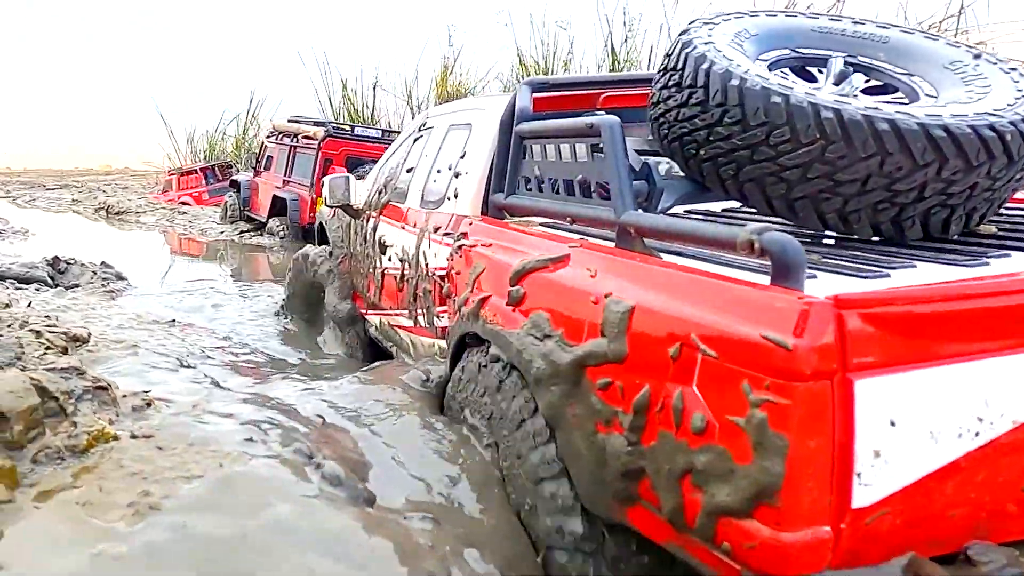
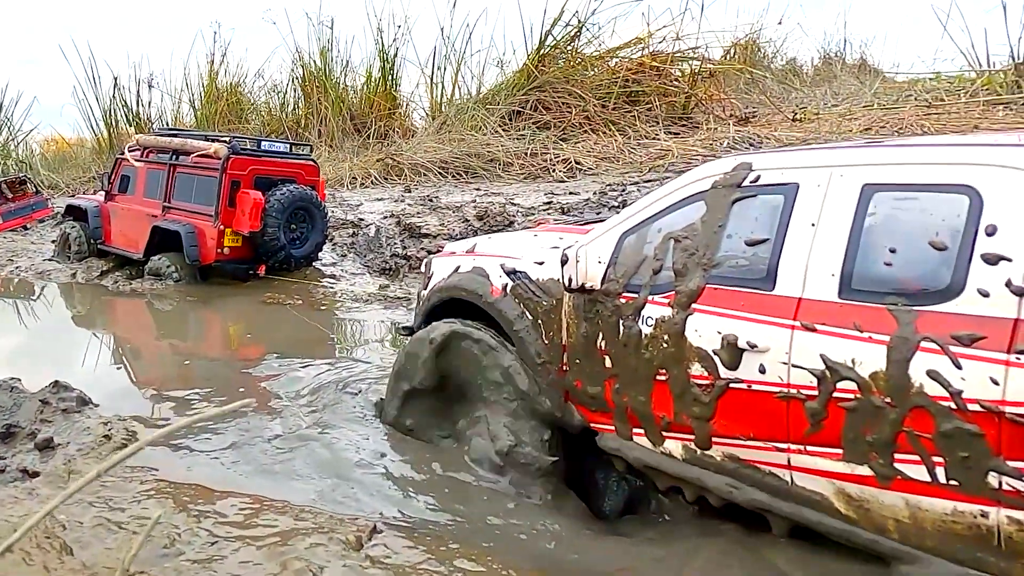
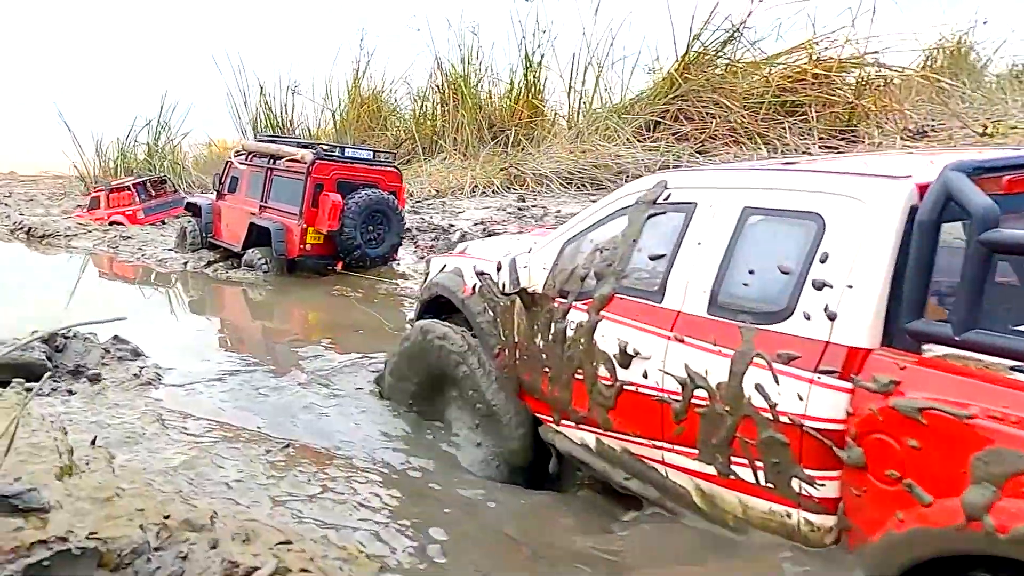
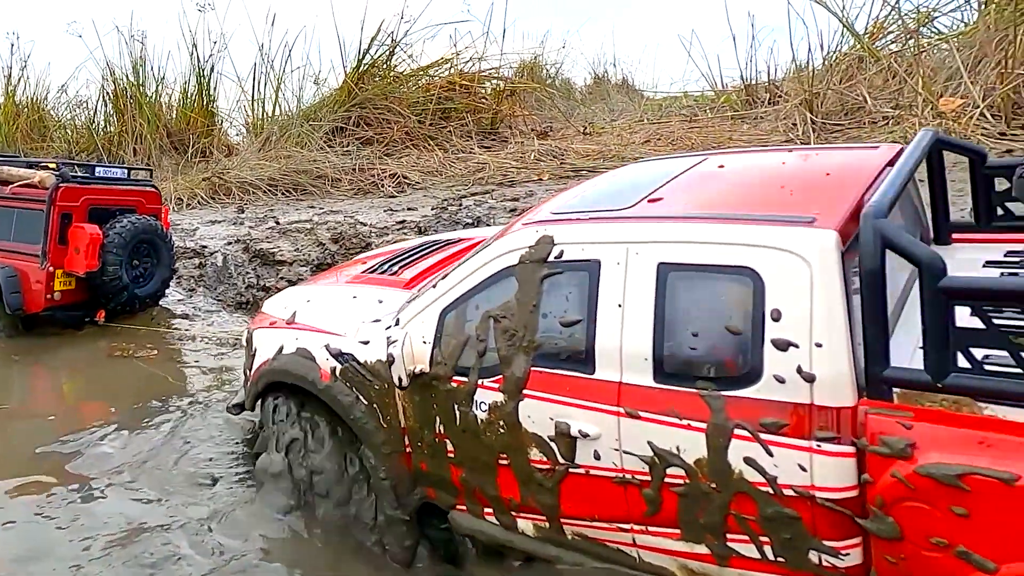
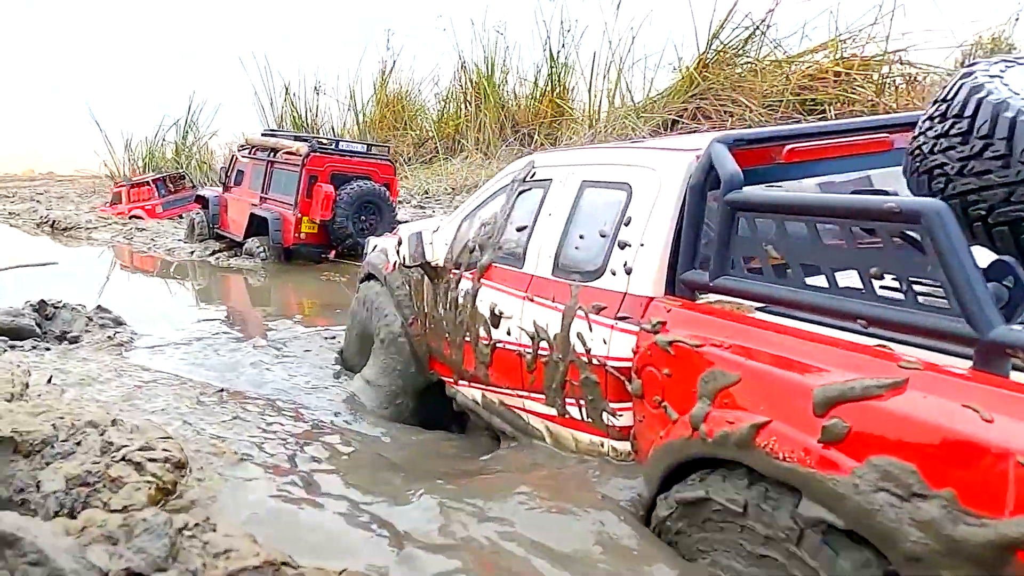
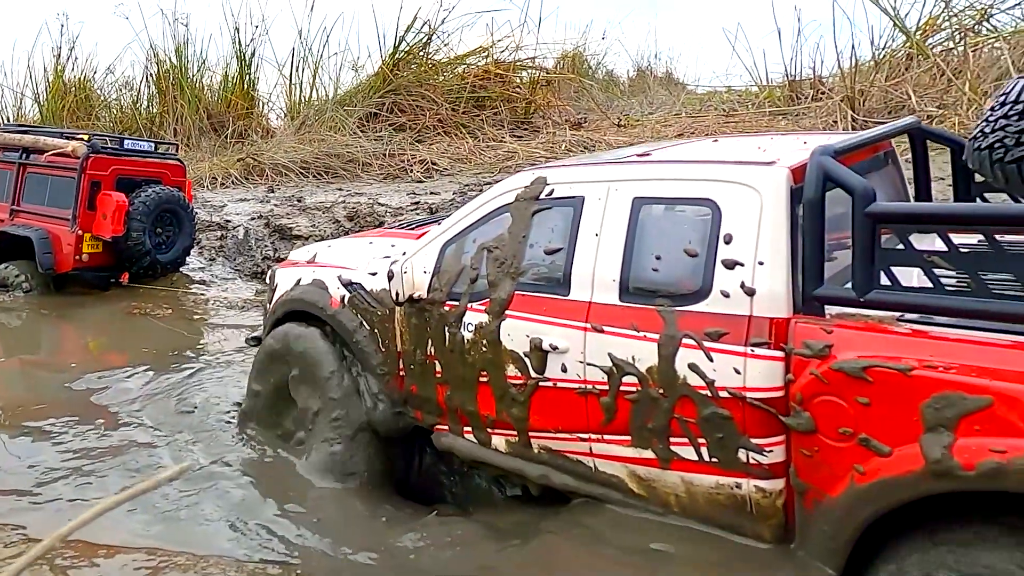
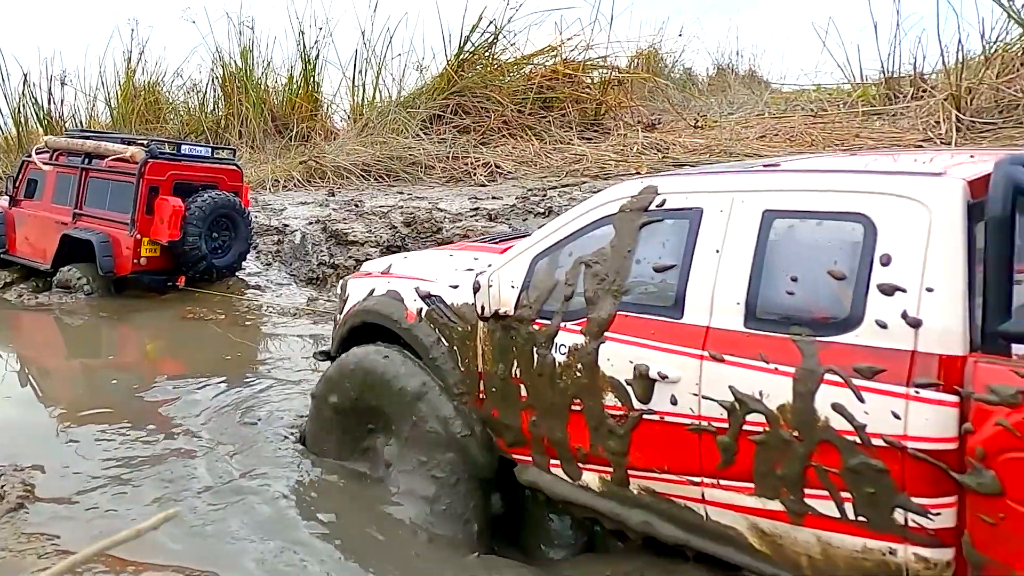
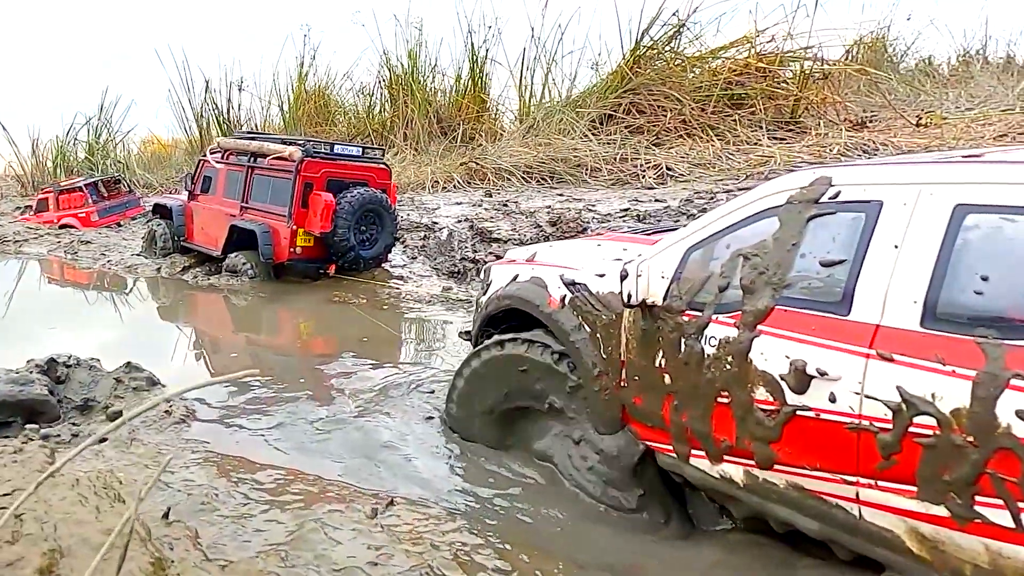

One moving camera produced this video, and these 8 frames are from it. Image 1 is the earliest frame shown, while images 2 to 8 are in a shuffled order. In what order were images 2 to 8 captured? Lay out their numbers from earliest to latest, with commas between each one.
5, 3, 8, 2, 7, 6, 4
